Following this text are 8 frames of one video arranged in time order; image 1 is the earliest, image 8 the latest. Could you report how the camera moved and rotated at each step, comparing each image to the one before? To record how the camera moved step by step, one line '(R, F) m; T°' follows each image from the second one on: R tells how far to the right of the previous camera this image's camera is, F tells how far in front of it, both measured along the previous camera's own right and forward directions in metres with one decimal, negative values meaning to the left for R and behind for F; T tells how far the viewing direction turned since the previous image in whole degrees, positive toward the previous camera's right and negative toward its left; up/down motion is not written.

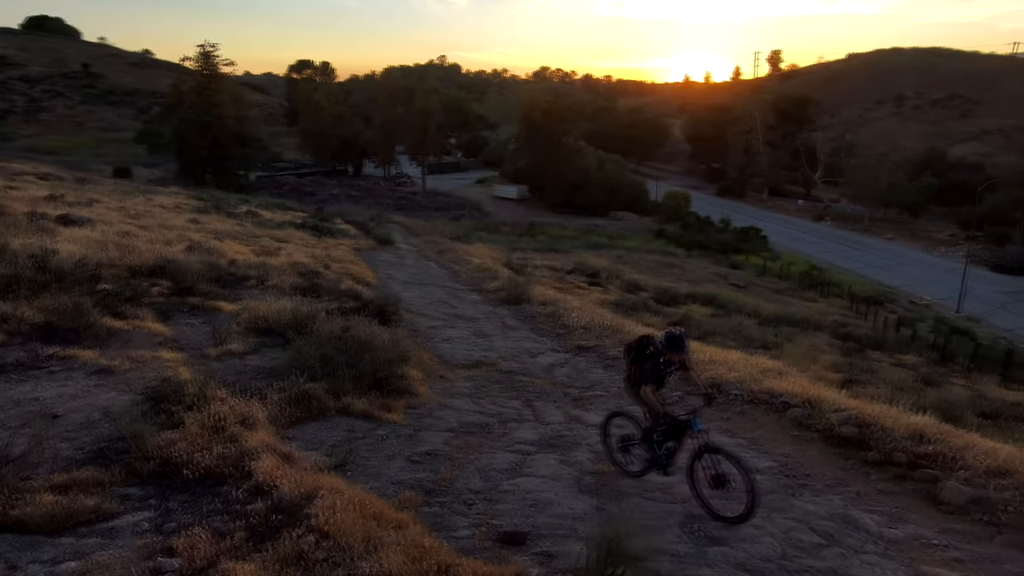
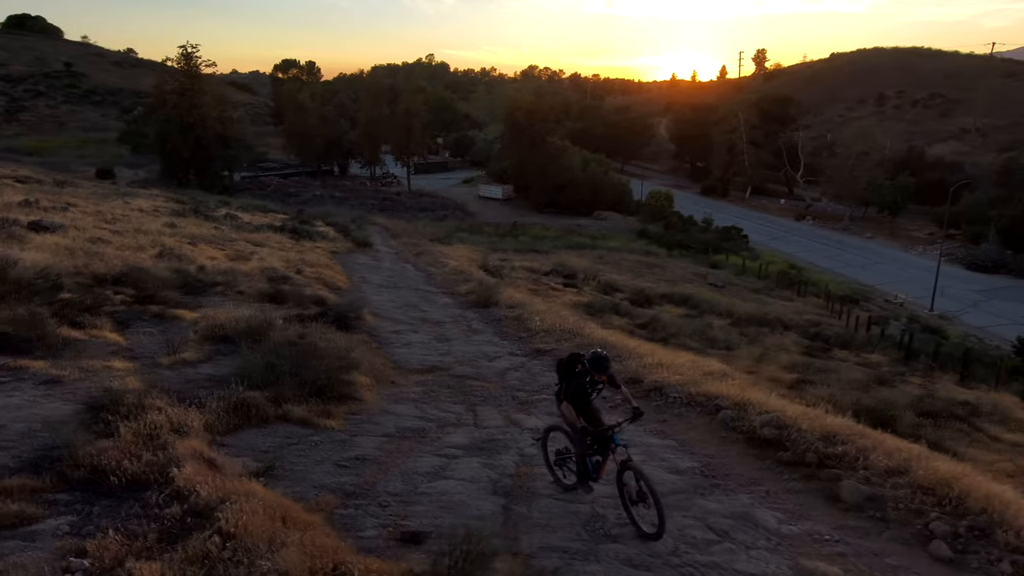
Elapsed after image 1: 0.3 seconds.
(+0.6, -0.3) m; +1°
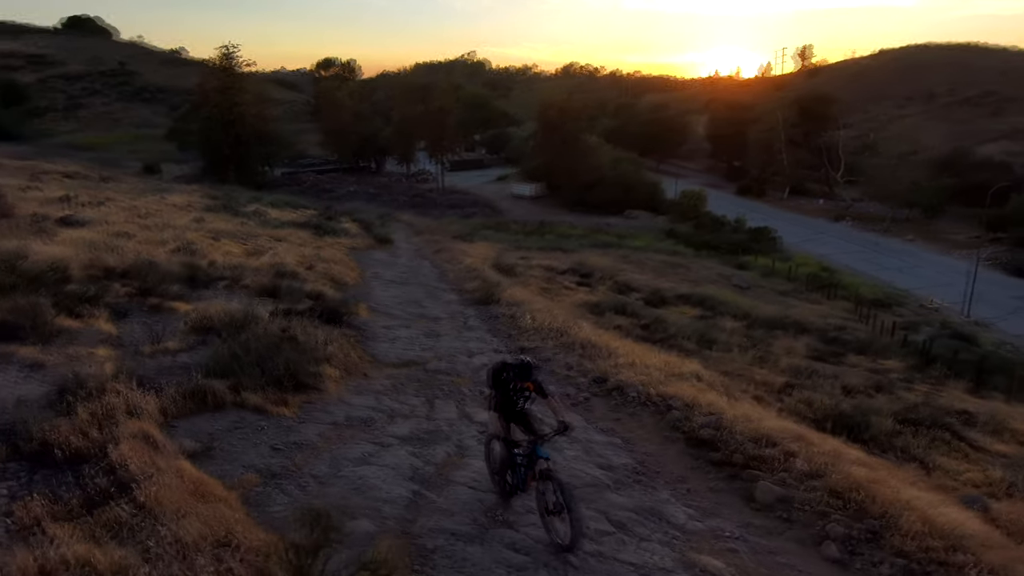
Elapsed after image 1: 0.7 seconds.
(+1.0, -0.3) m; -3°
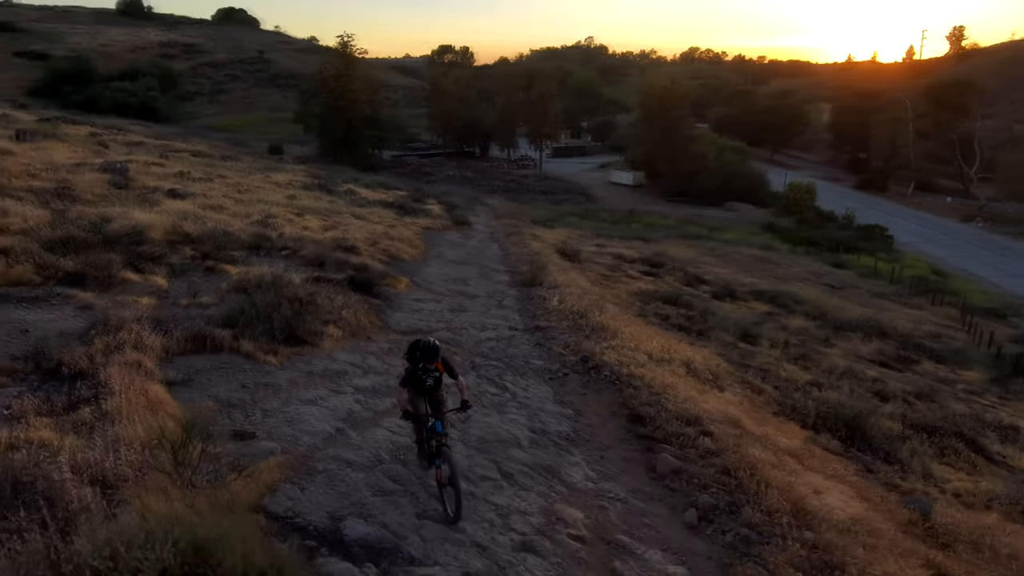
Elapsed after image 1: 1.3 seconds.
(+1.8, -0.5) m; -10°
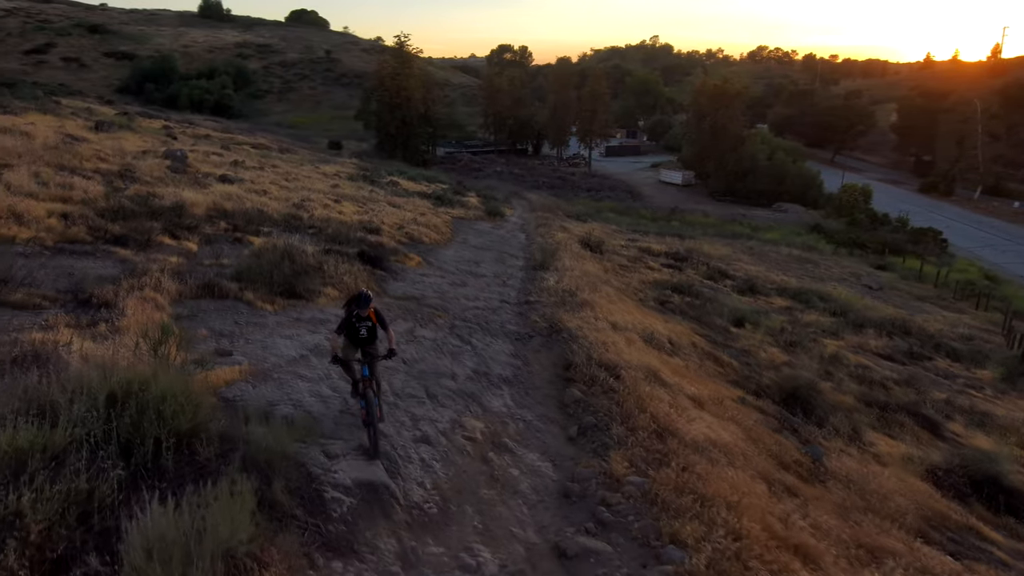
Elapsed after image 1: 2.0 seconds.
(+1.5, -1.1) m; -5°
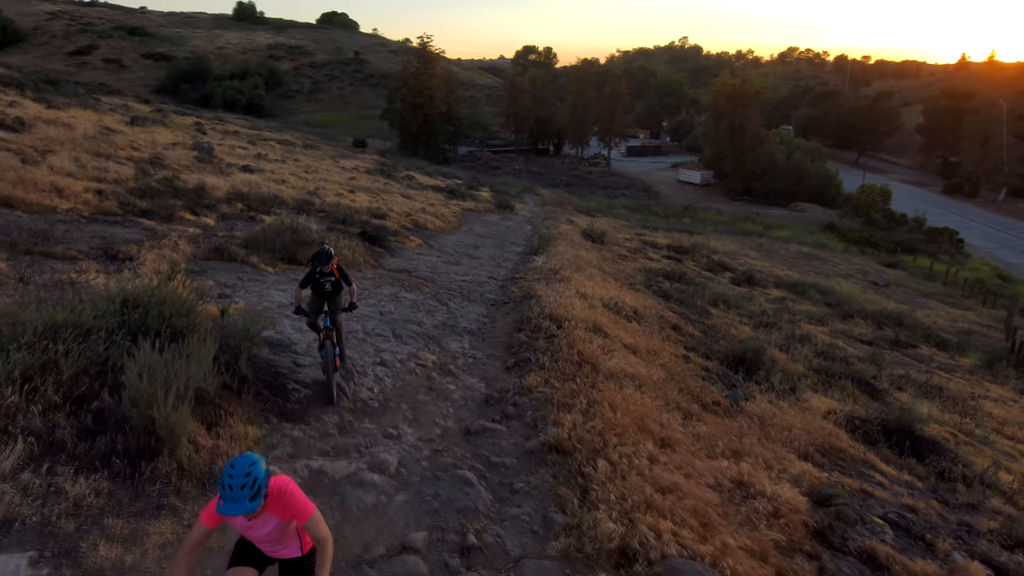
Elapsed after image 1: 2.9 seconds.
(+1.0, -1.2) m; -2°
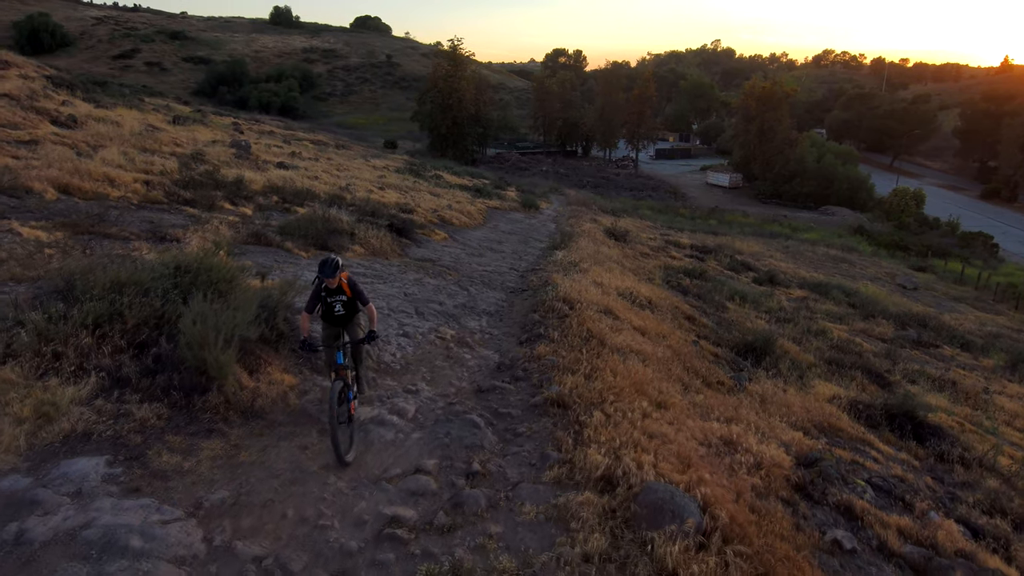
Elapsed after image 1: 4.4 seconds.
(+0.2, -0.6) m; -2°
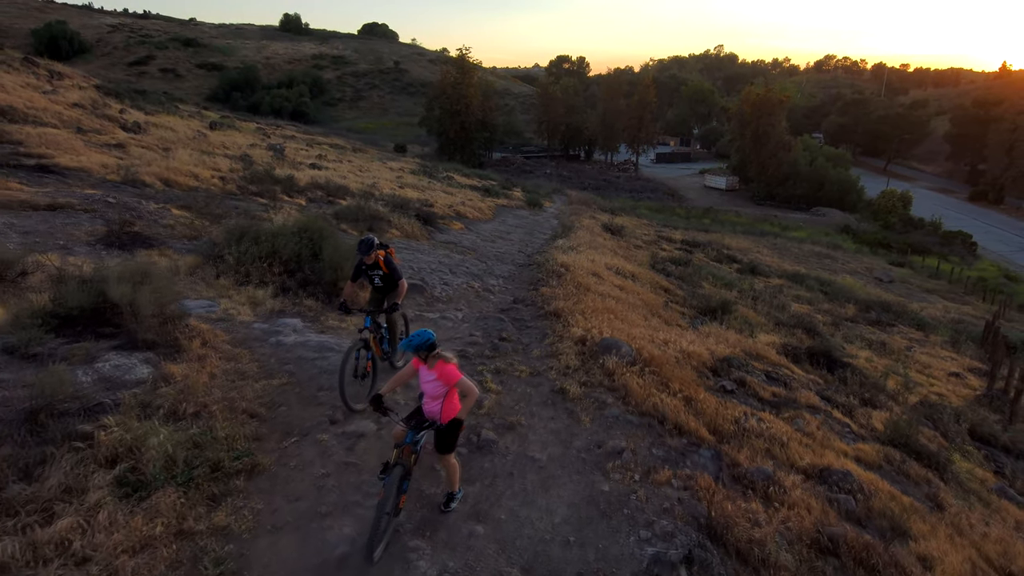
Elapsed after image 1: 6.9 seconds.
(-0.1, -3.1) m; 0°
